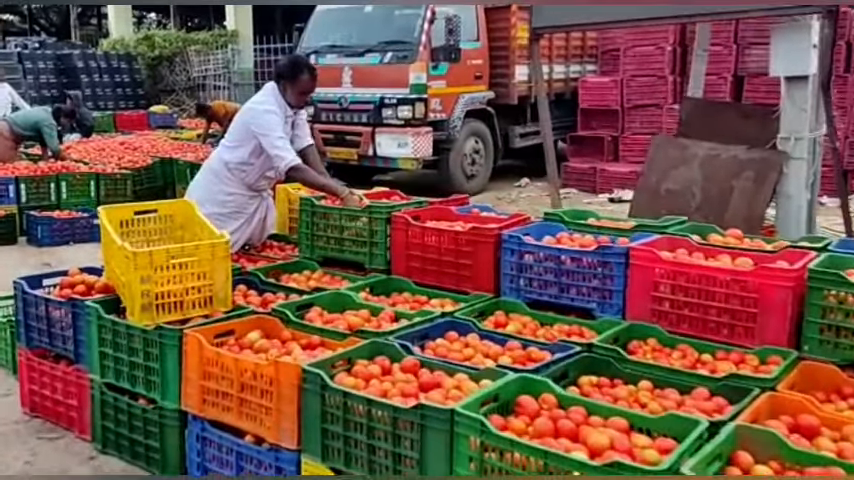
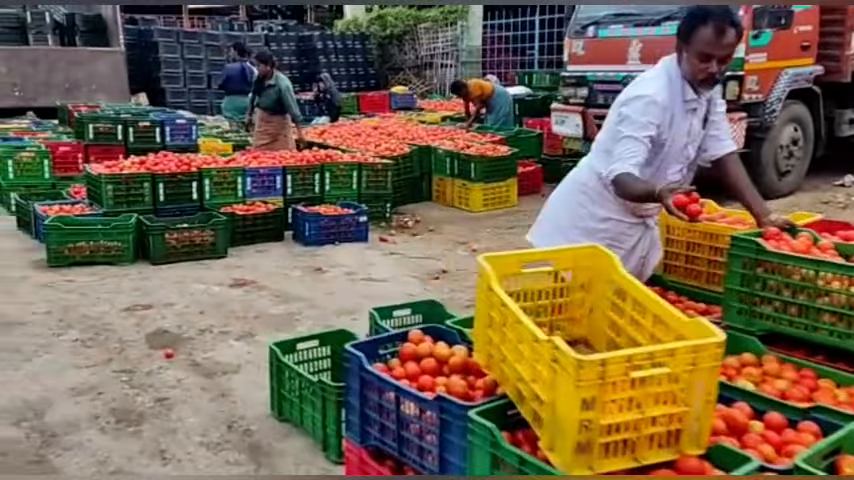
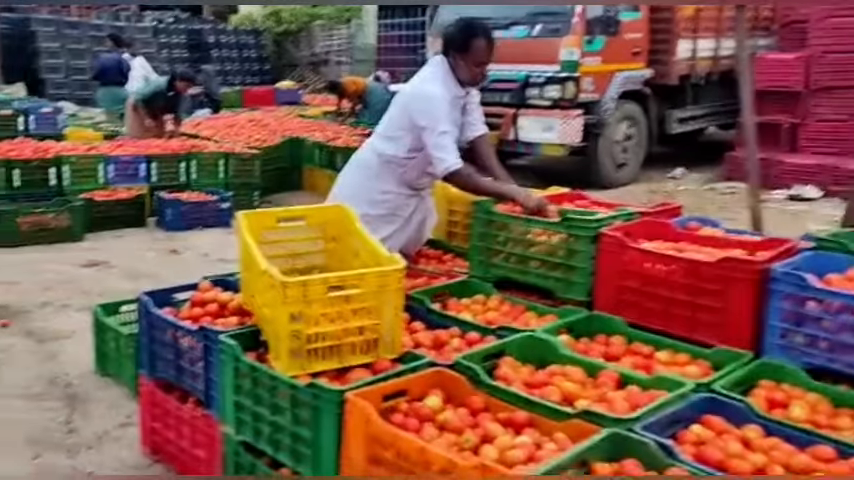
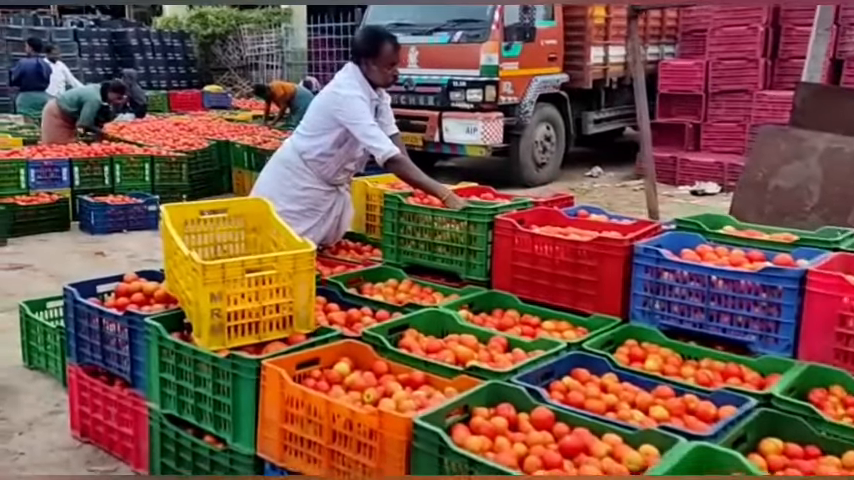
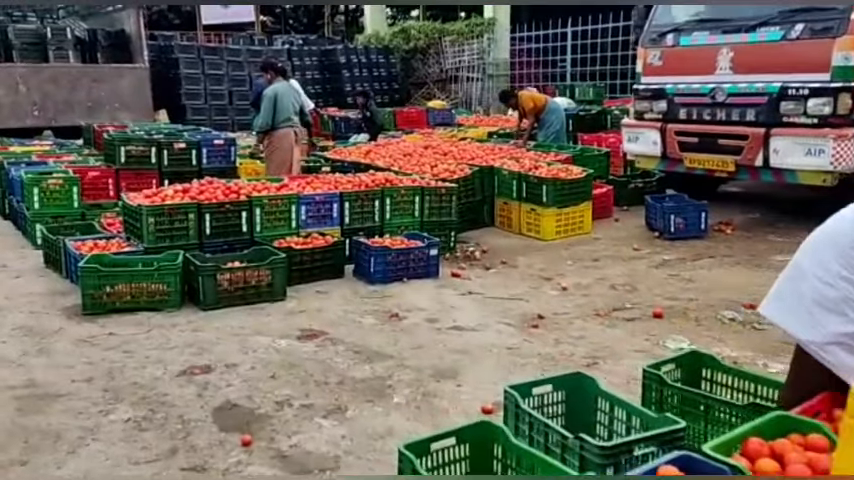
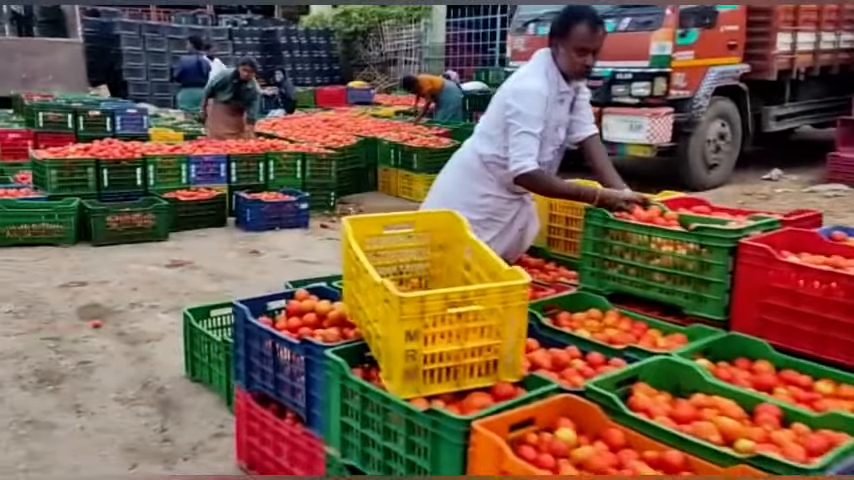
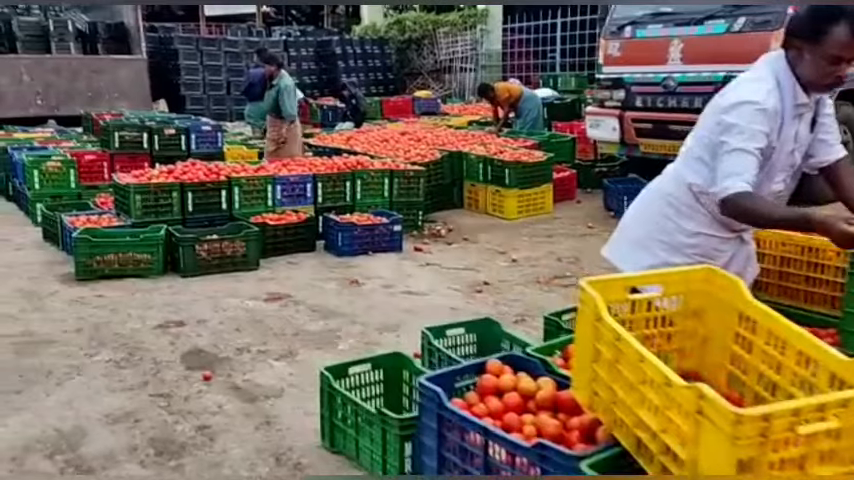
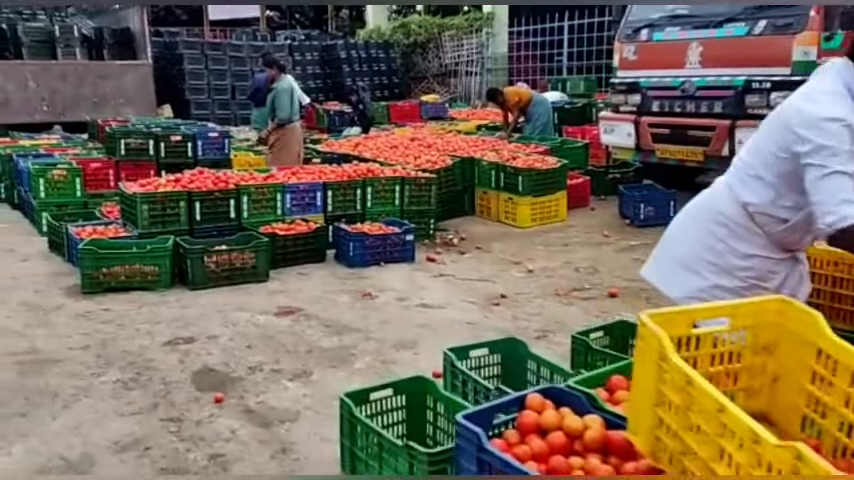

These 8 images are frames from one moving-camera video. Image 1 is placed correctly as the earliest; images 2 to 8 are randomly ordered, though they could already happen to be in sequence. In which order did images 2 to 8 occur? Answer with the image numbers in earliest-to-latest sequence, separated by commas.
4, 3, 6, 2, 7, 8, 5
